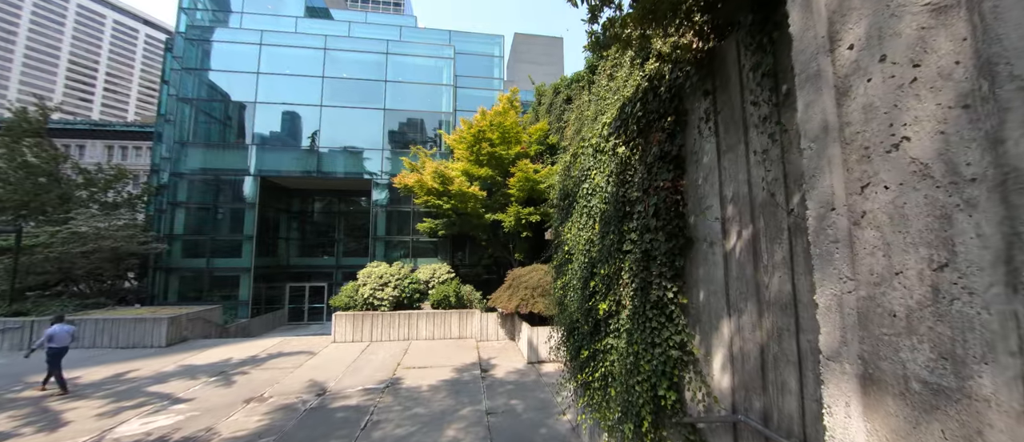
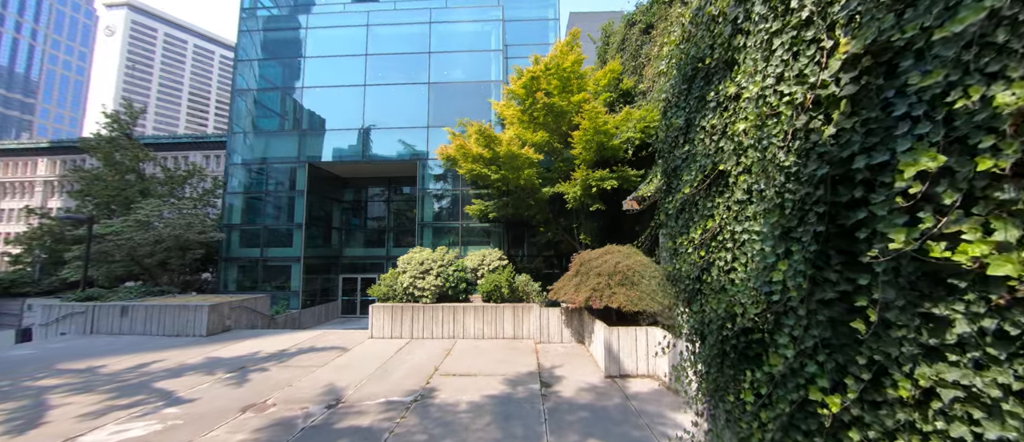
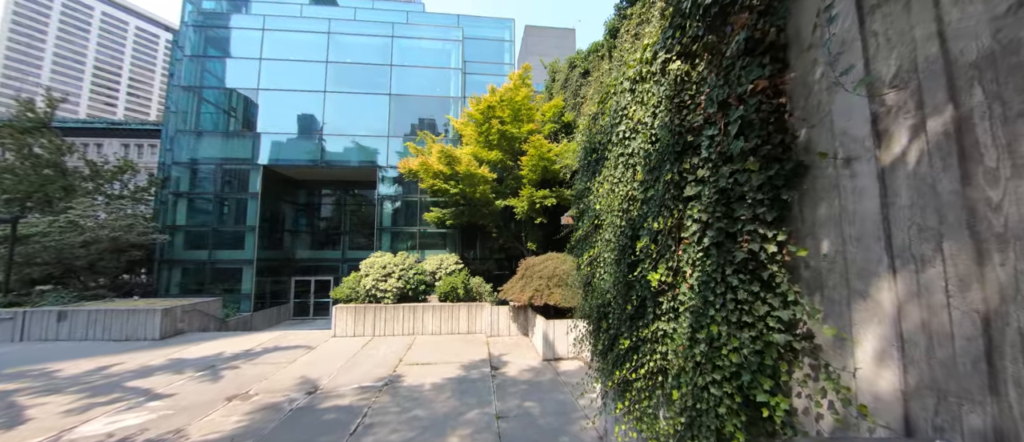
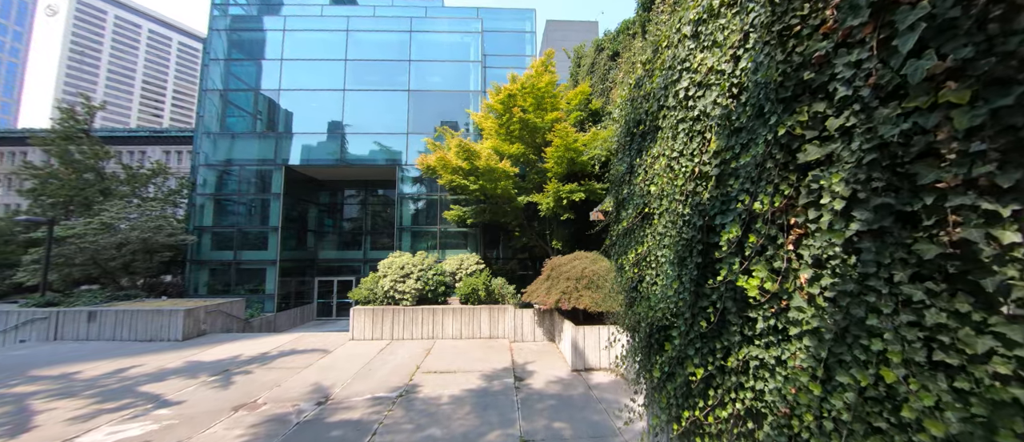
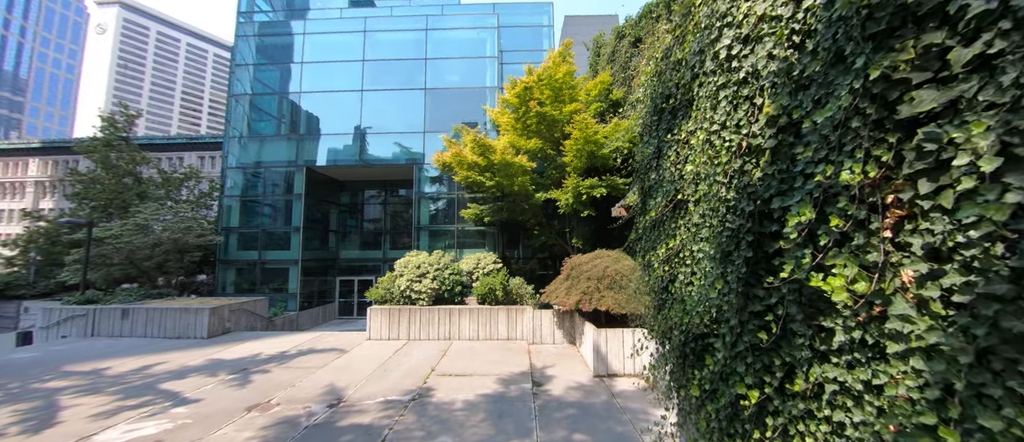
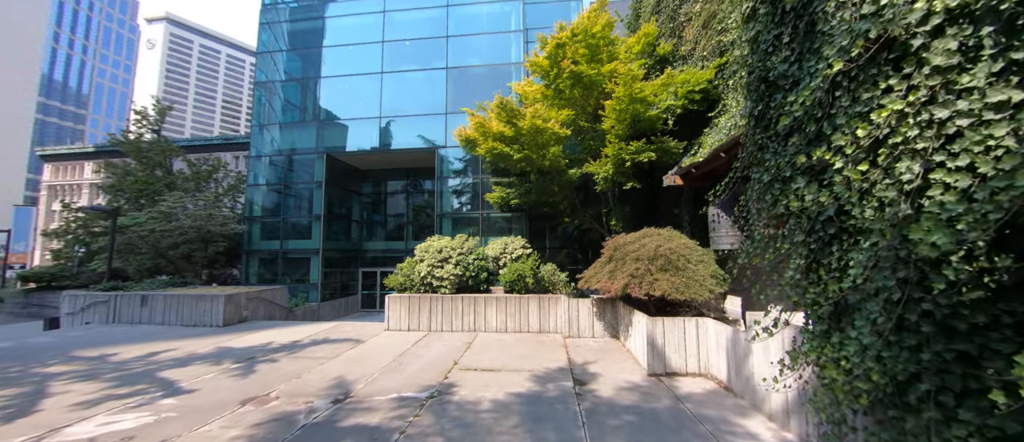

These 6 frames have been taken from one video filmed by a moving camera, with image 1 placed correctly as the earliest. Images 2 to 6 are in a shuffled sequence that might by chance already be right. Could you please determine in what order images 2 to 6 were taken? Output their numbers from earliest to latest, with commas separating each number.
3, 4, 5, 2, 6
